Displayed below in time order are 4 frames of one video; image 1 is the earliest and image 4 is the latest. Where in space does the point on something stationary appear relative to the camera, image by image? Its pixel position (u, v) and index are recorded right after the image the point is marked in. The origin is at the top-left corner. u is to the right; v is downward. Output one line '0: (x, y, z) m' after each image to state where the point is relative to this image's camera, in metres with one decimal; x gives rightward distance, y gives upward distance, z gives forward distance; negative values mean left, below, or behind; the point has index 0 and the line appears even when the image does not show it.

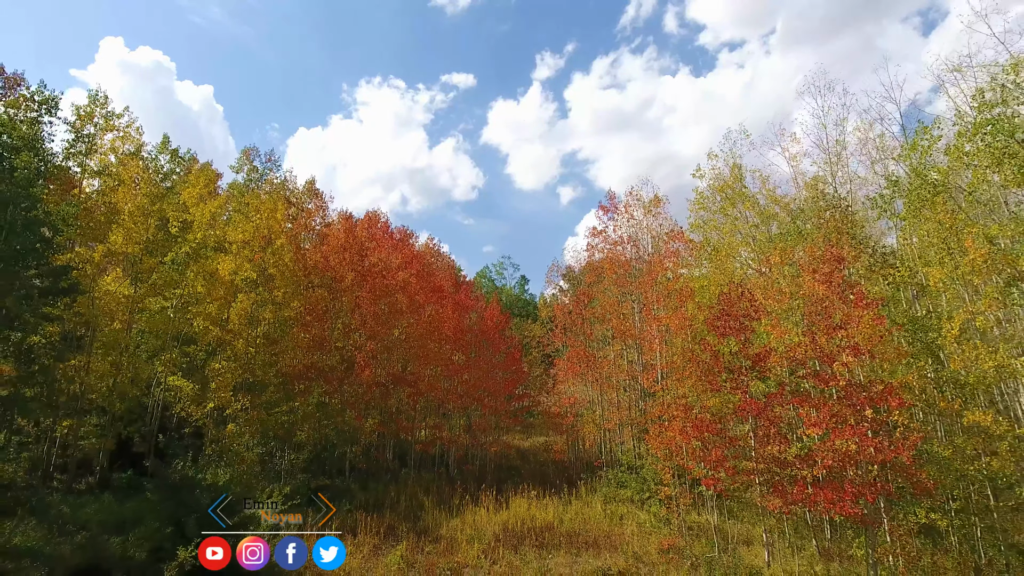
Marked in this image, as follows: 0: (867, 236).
0: (+10.0, +1.3, +13.3) m
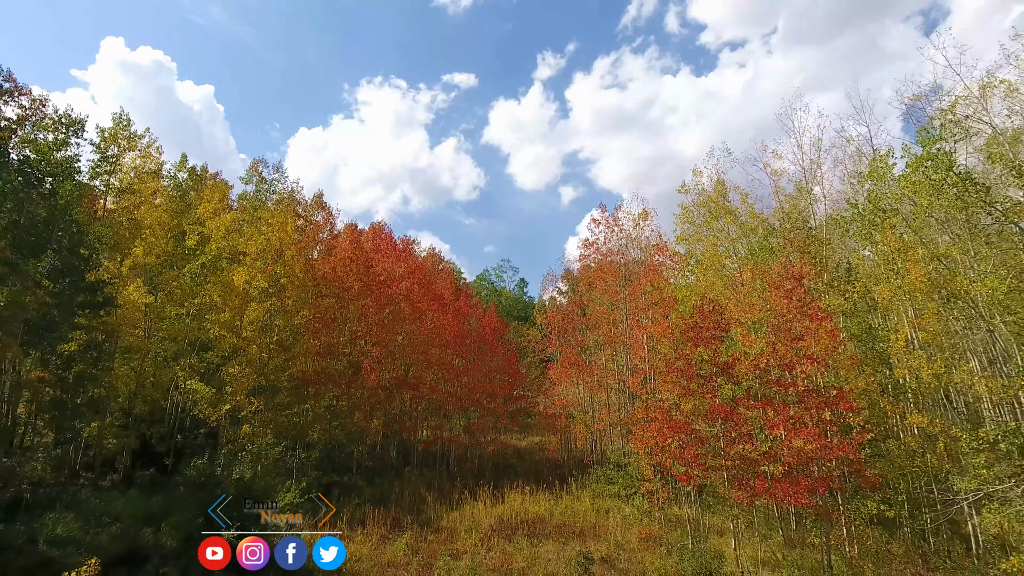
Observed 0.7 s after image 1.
0: (+9.8, +0.9, +14.5) m
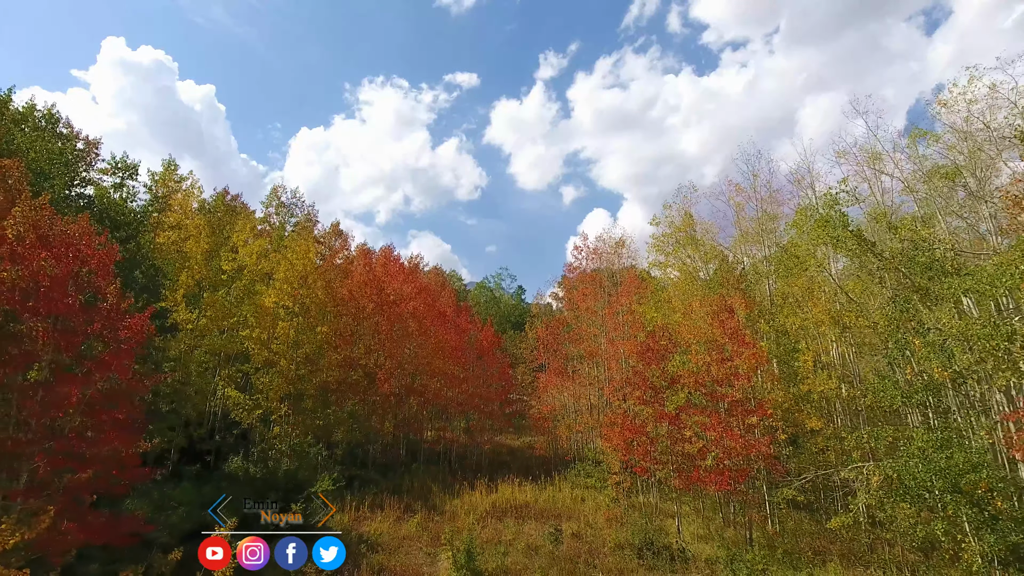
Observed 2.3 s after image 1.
0: (+9.5, -0.1, +17.5) m
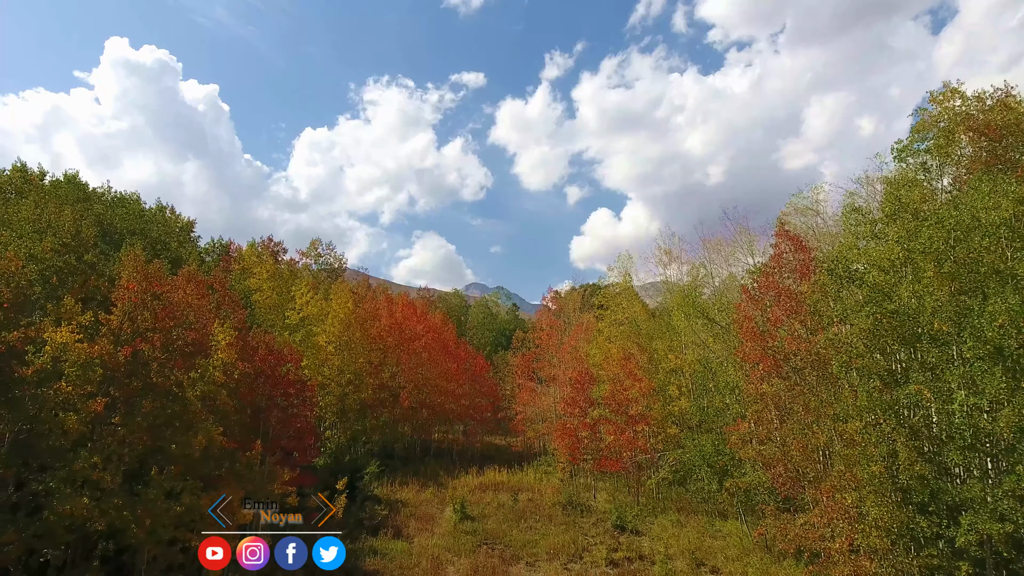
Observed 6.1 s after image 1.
0: (+8.4, -3.0, +26.2) m
